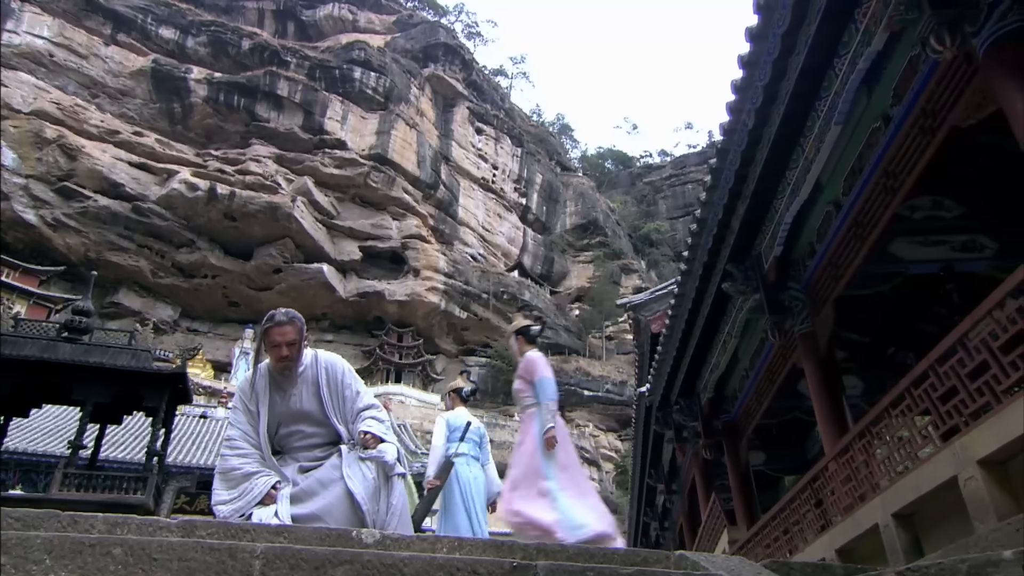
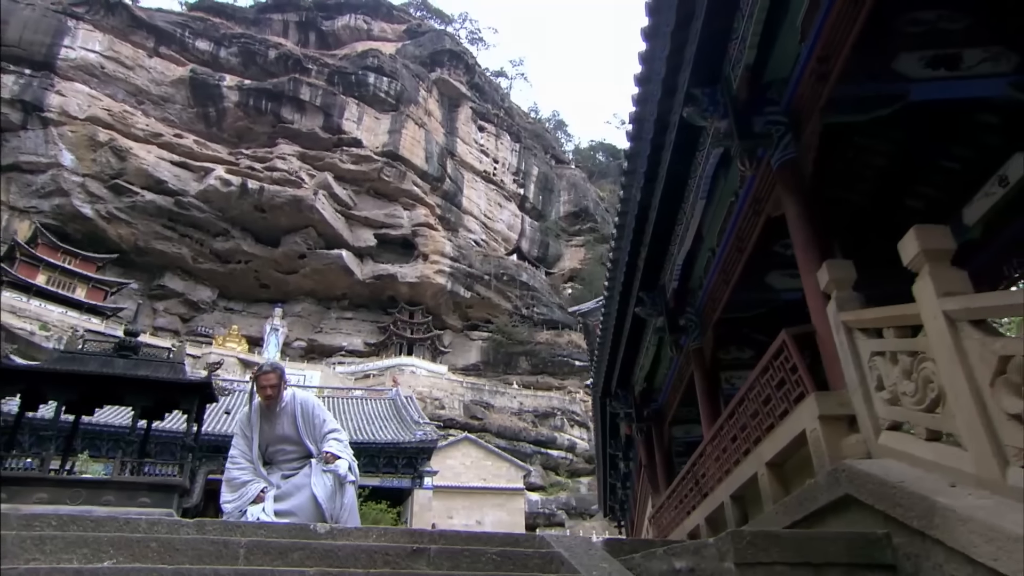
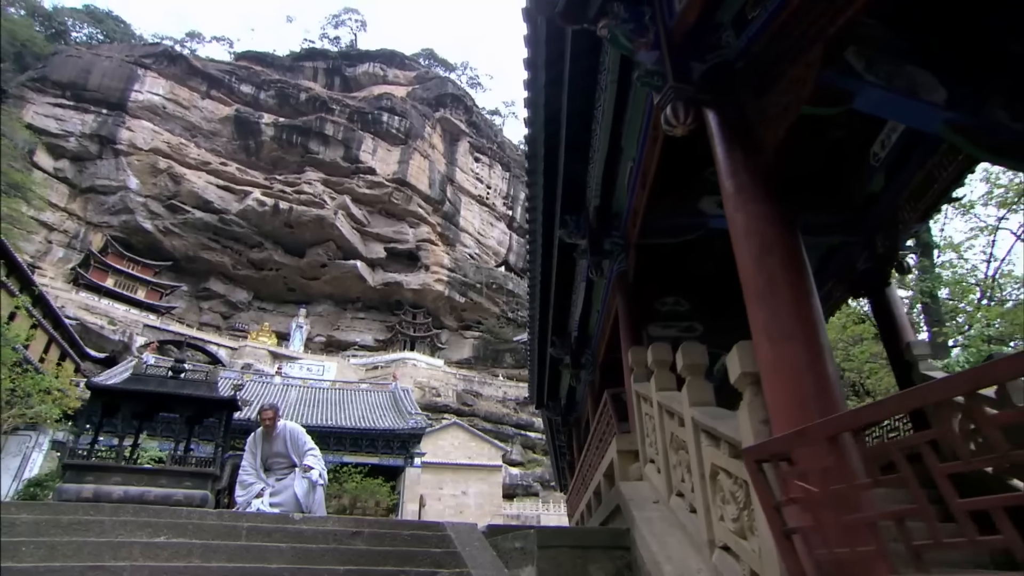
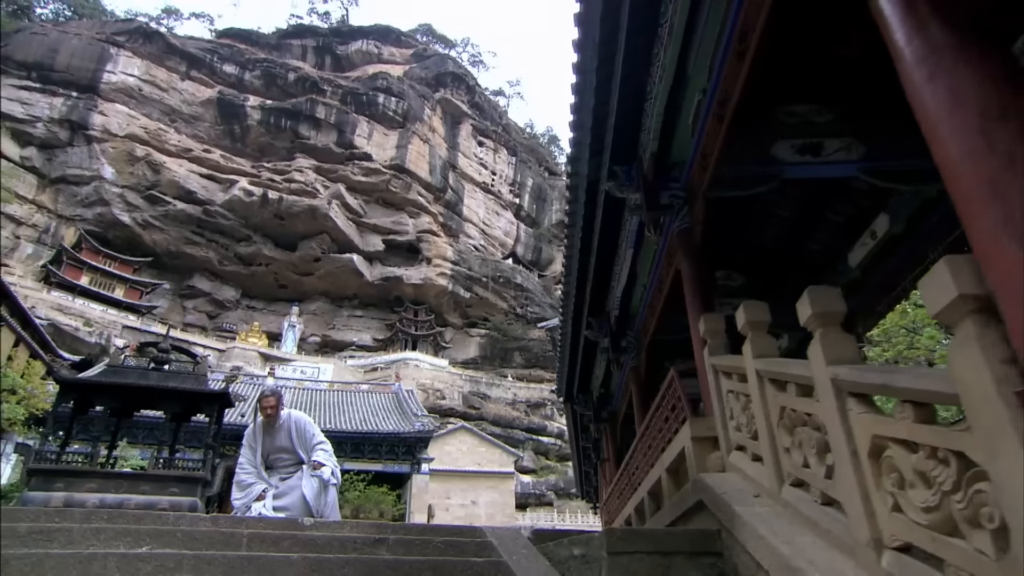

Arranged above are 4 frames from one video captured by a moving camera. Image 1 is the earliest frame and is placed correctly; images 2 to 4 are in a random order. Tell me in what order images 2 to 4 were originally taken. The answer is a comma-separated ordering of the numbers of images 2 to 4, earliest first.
2, 4, 3
